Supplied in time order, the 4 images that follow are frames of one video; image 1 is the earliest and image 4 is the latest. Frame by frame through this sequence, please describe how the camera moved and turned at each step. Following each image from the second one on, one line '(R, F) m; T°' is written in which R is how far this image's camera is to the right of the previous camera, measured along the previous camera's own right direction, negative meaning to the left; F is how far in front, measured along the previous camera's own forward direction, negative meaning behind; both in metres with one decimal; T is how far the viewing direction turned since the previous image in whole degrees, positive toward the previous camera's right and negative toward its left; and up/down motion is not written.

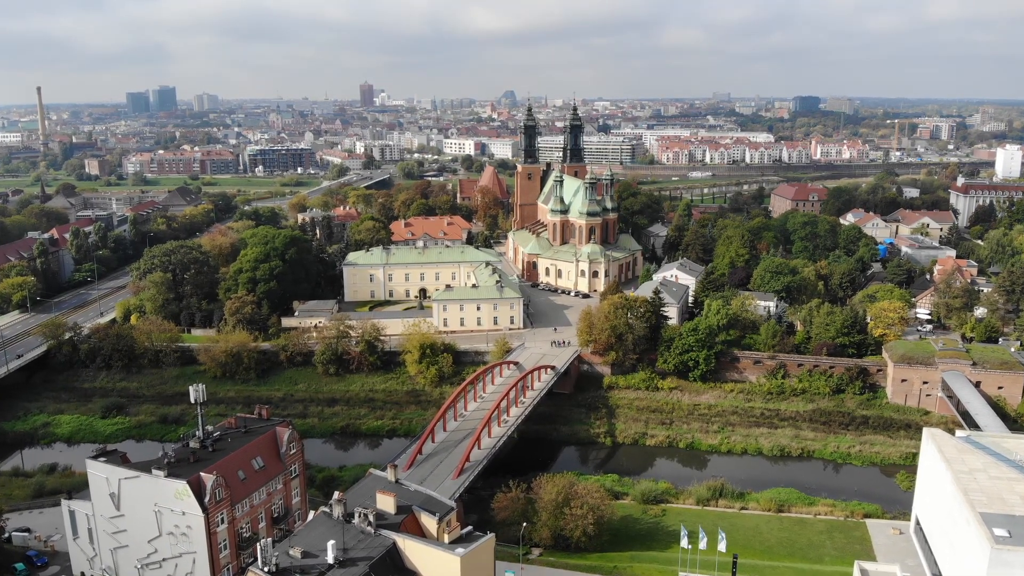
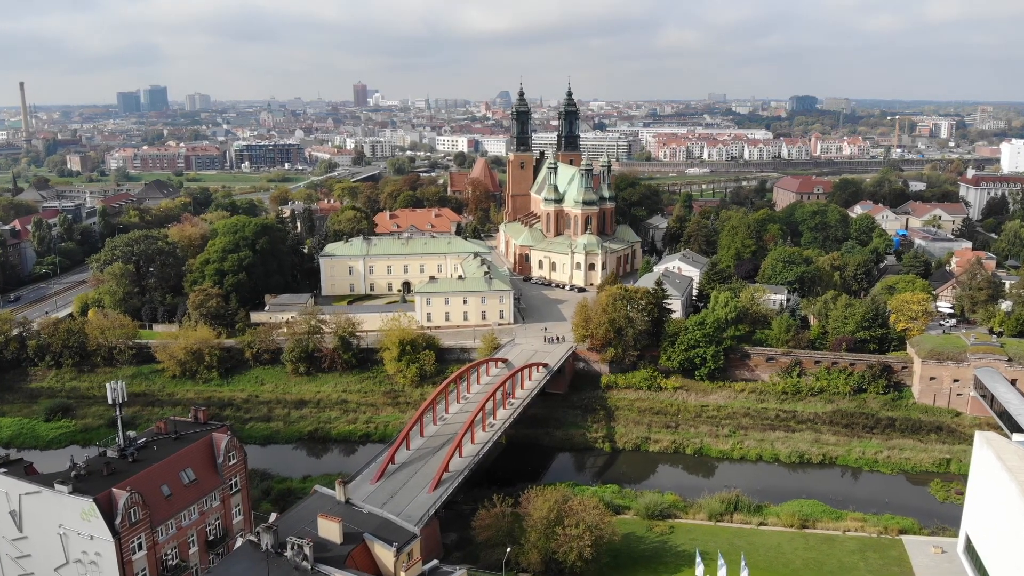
(+0.4, +4.1) m; 0°
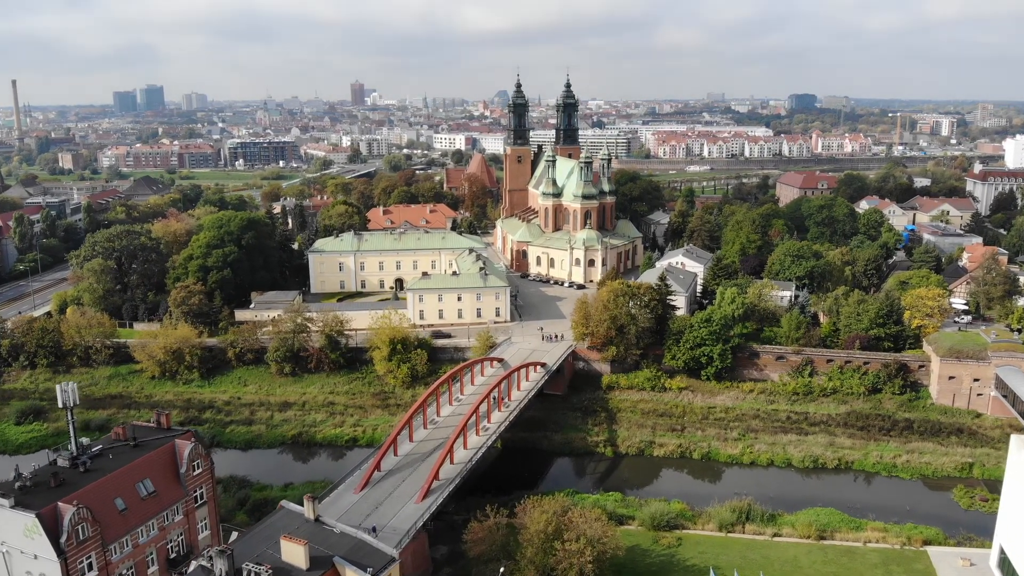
(+0.1, +2.0) m; 0°
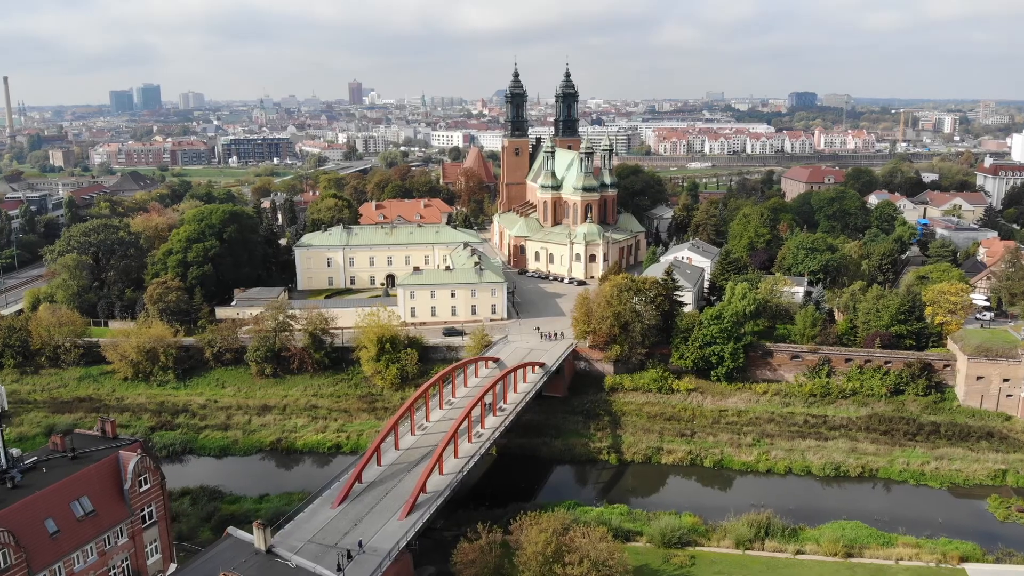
(+0.1, +2.5) m; 0°
